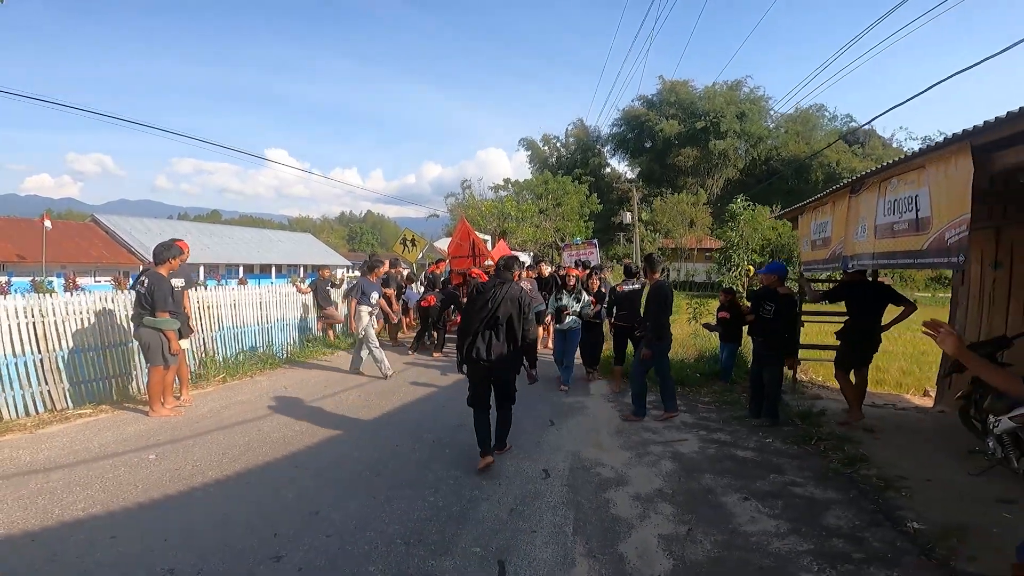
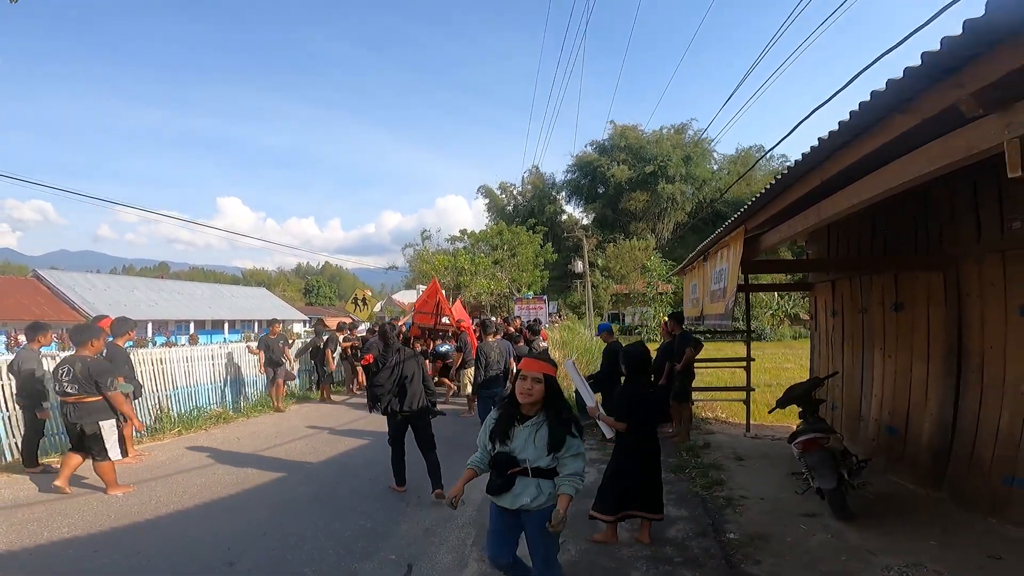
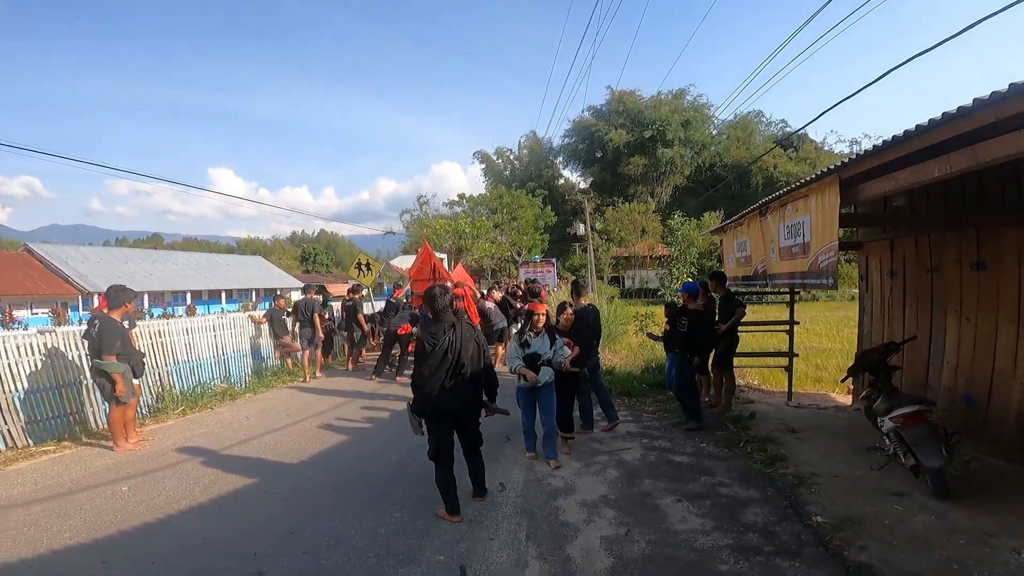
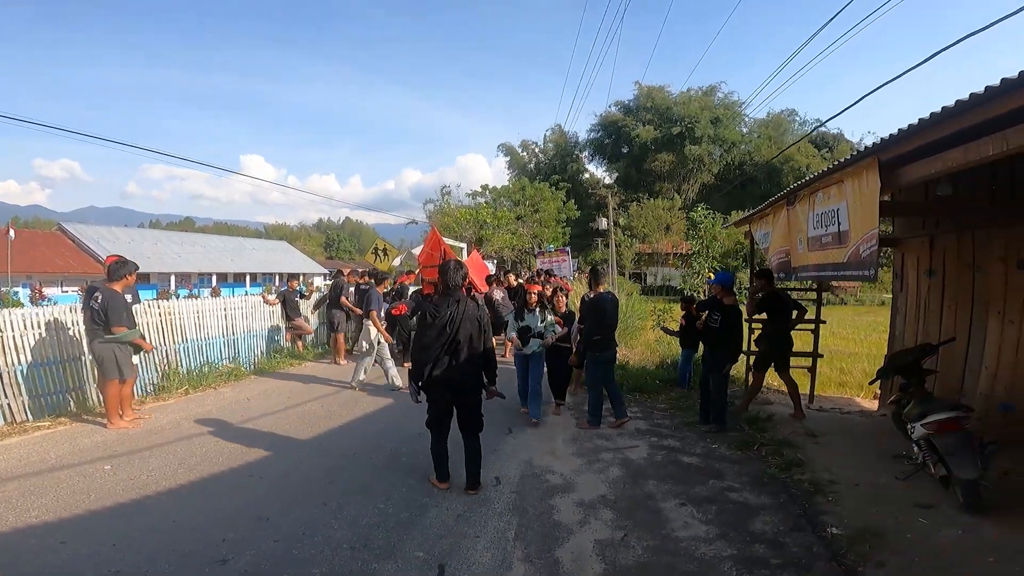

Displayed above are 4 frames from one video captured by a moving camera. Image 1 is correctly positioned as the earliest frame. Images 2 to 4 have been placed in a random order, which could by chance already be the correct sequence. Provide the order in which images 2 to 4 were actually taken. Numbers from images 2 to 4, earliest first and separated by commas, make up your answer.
4, 3, 2
